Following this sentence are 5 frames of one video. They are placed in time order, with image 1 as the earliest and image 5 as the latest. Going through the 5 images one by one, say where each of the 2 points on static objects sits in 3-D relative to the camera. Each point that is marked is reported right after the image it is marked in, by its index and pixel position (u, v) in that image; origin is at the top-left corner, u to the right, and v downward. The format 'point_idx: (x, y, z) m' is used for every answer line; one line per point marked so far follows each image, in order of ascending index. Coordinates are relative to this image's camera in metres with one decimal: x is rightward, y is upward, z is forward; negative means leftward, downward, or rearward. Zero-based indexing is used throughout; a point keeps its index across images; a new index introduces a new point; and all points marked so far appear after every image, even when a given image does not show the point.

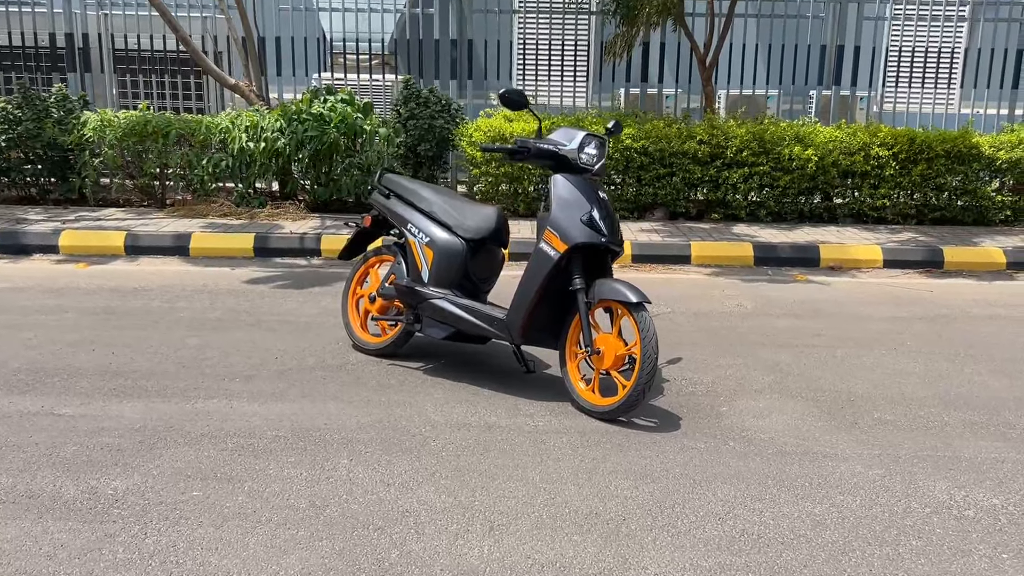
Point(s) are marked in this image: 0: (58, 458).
0: (-1.7, -0.6, +3.6) m
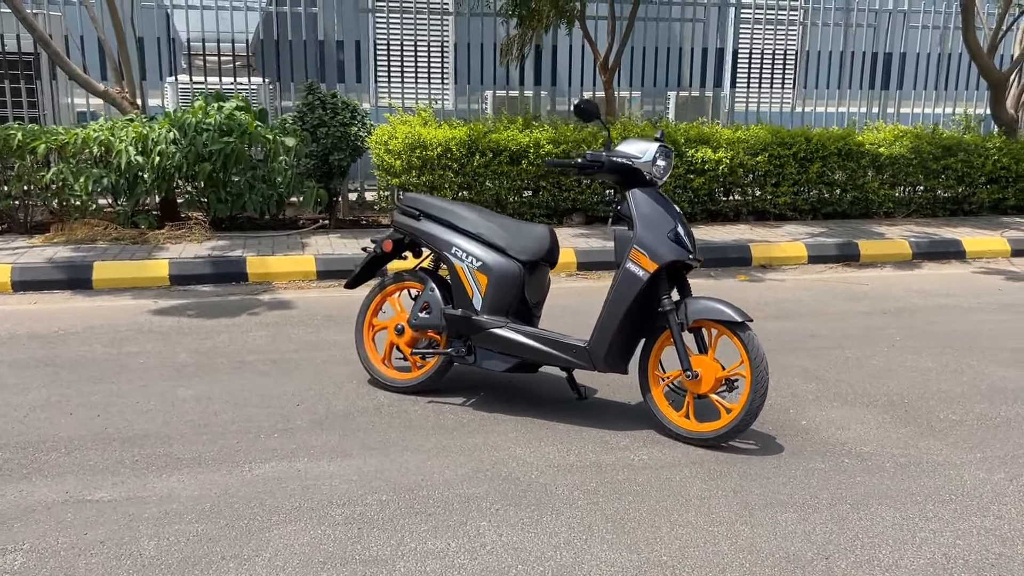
0: (-1.1, -0.8, +2.9) m
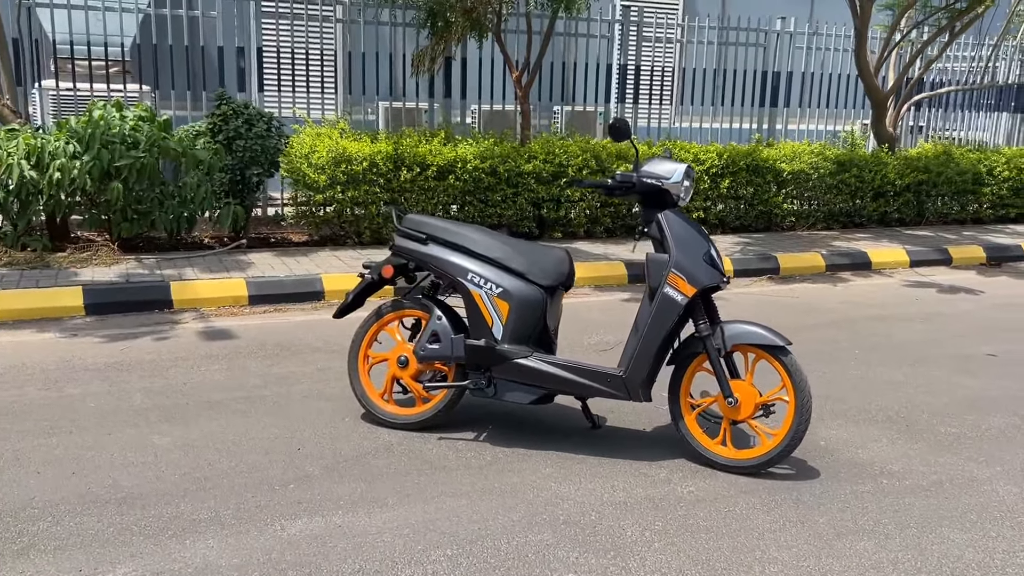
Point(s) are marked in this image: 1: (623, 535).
0: (-0.8, -1.0, +2.5) m
1: (+0.4, -0.9, +3.3) m
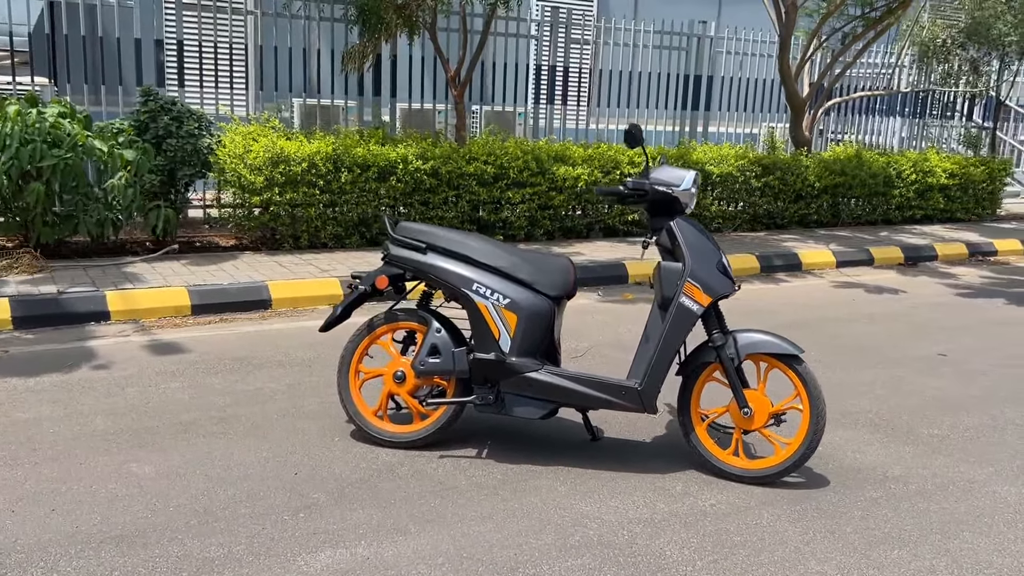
0: (-0.6, -1.0, +2.3) m
1: (+0.5, -0.9, +3.2) m
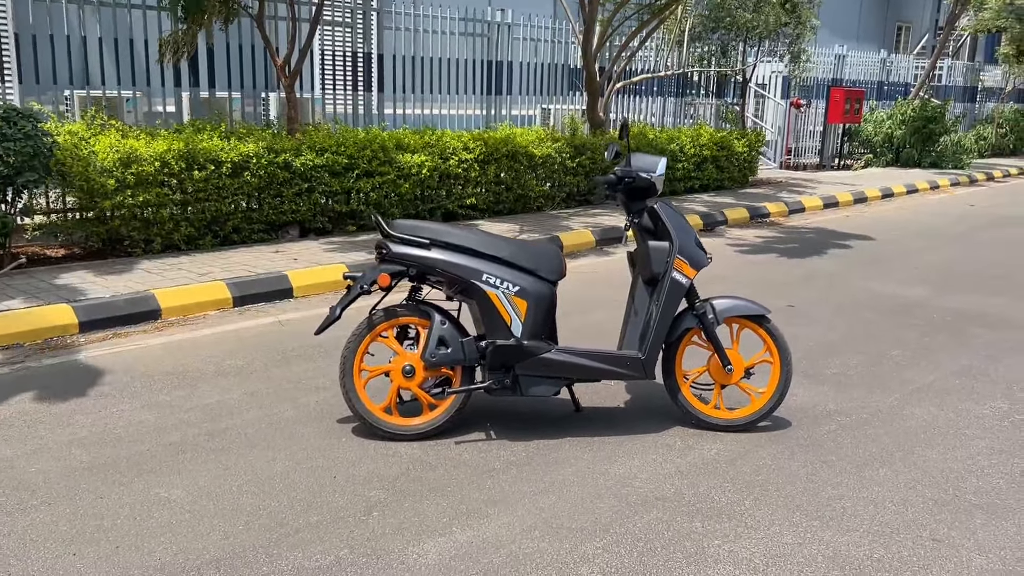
0: (0.0, -1.0, +2.4) m
1: (+0.8, -0.8, +3.6) m
